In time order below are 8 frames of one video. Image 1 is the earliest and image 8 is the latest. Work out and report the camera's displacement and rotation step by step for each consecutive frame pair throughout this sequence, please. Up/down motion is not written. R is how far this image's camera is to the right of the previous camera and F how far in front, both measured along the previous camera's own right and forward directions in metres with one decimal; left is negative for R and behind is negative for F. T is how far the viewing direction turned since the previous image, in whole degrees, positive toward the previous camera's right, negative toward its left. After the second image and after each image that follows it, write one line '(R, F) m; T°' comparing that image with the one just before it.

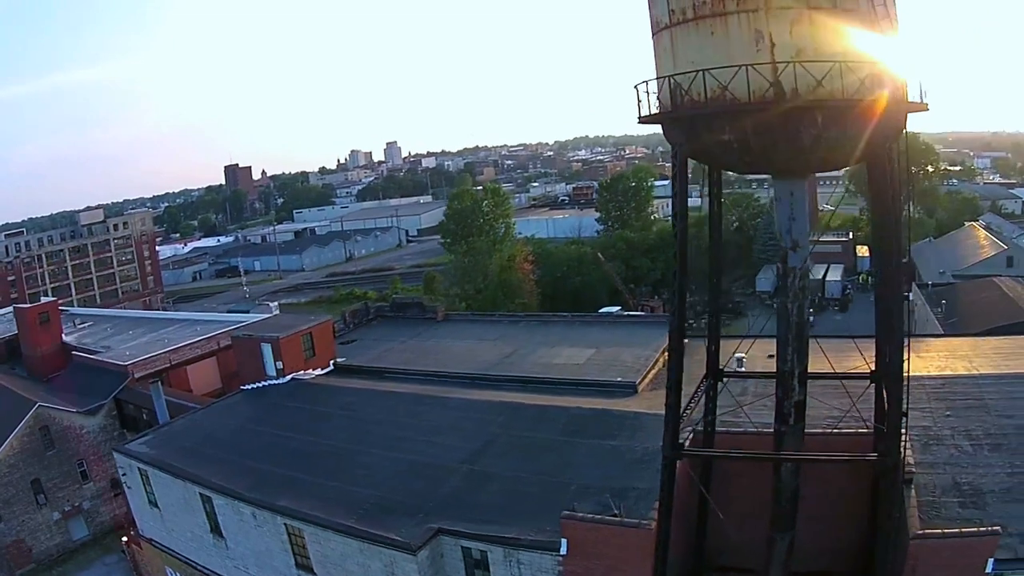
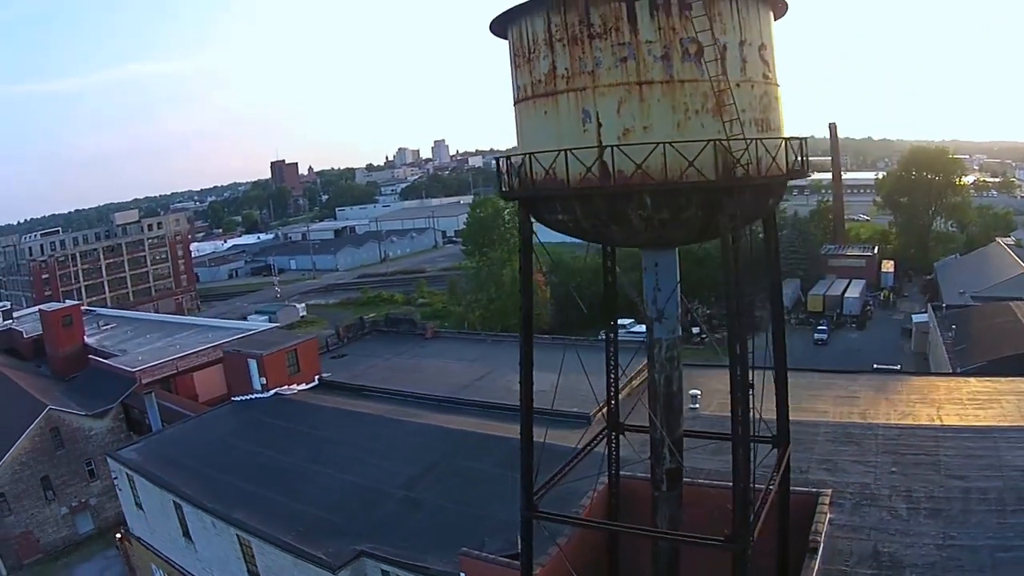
(+0.9, 0.0) m; -3°
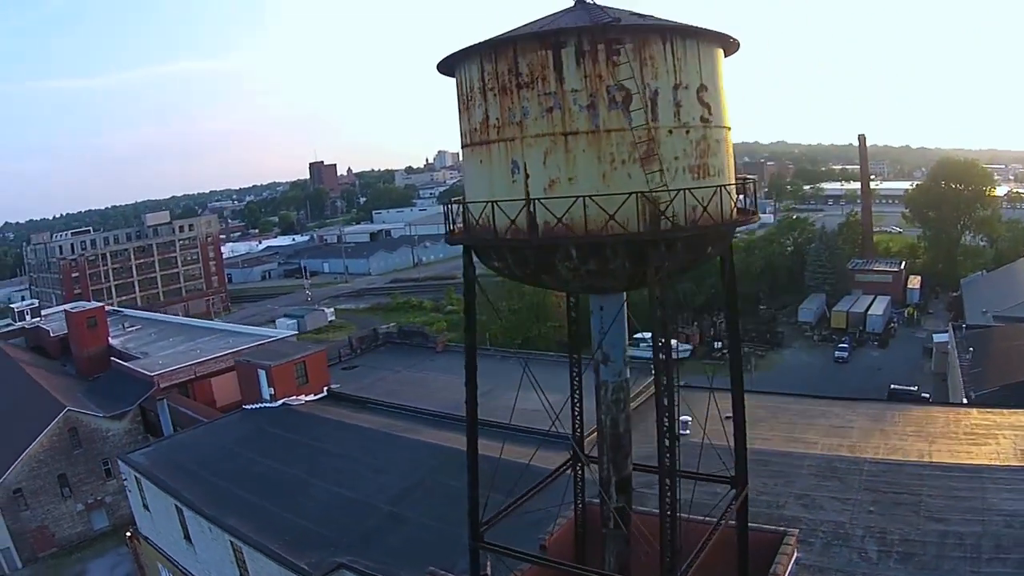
(+0.4, 0.0) m; -2°
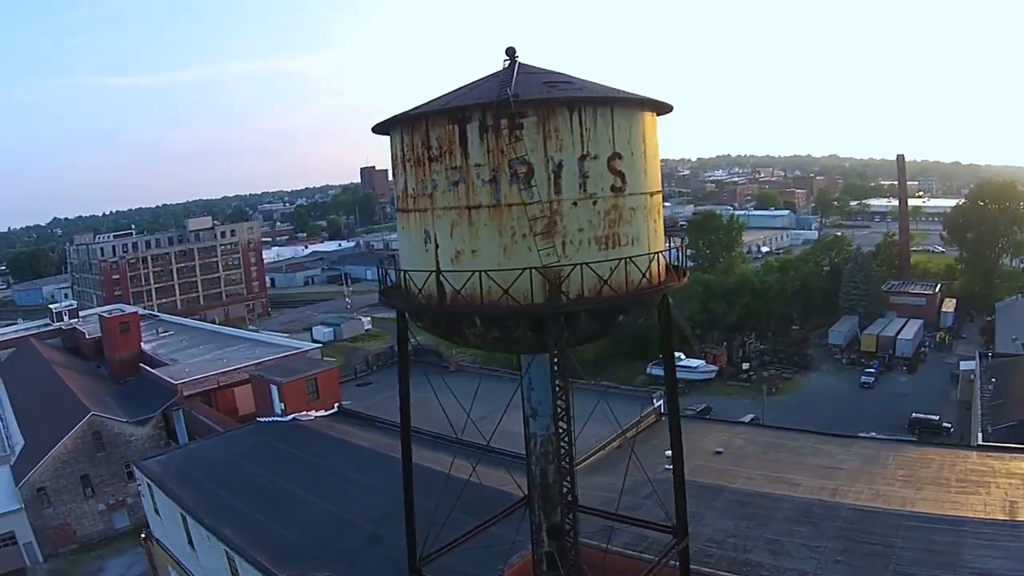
(+0.6, -0.1) m; -3°
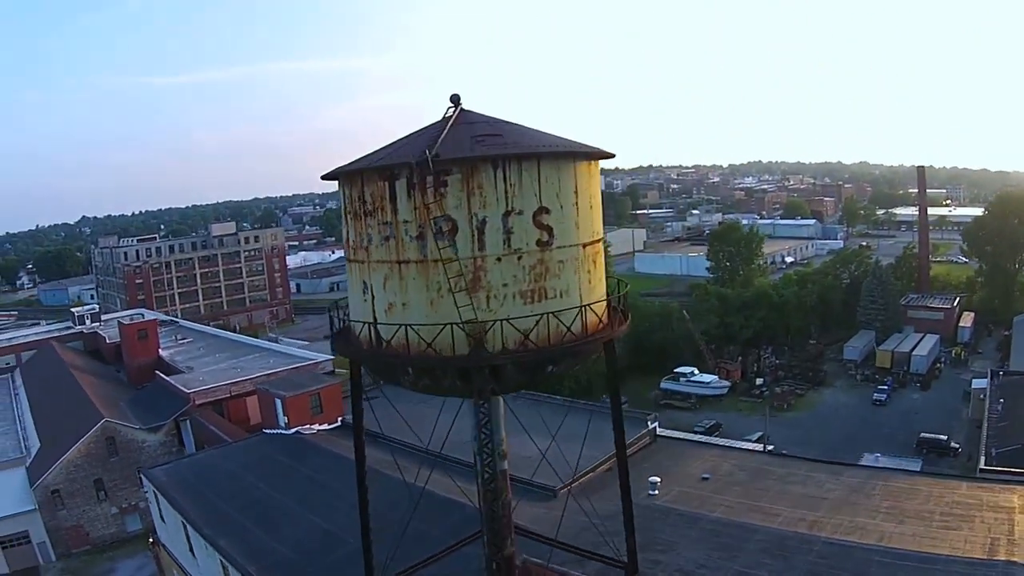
(+0.4, -0.1) m; -2°
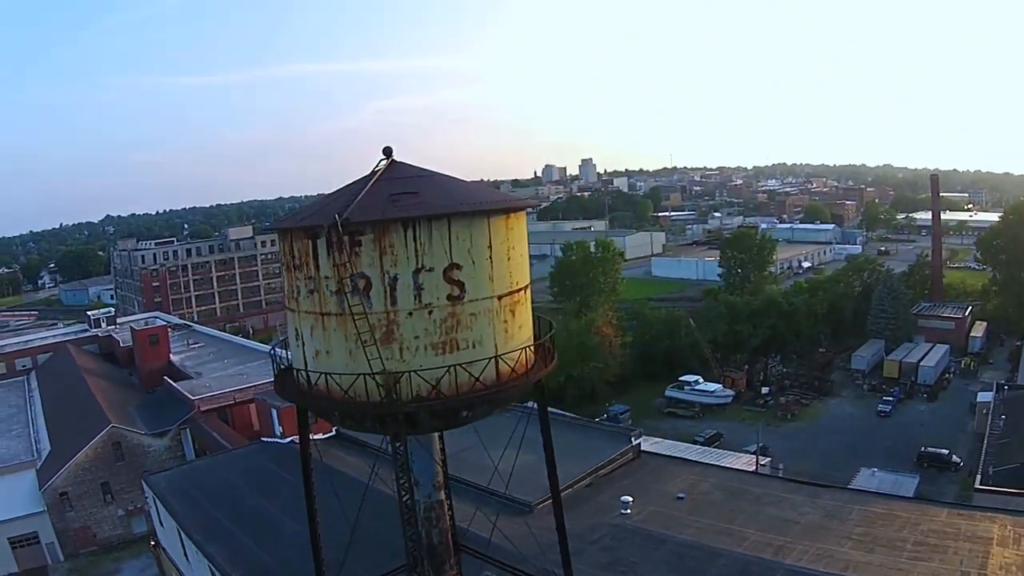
(+0.5, -0.2) m; -2°
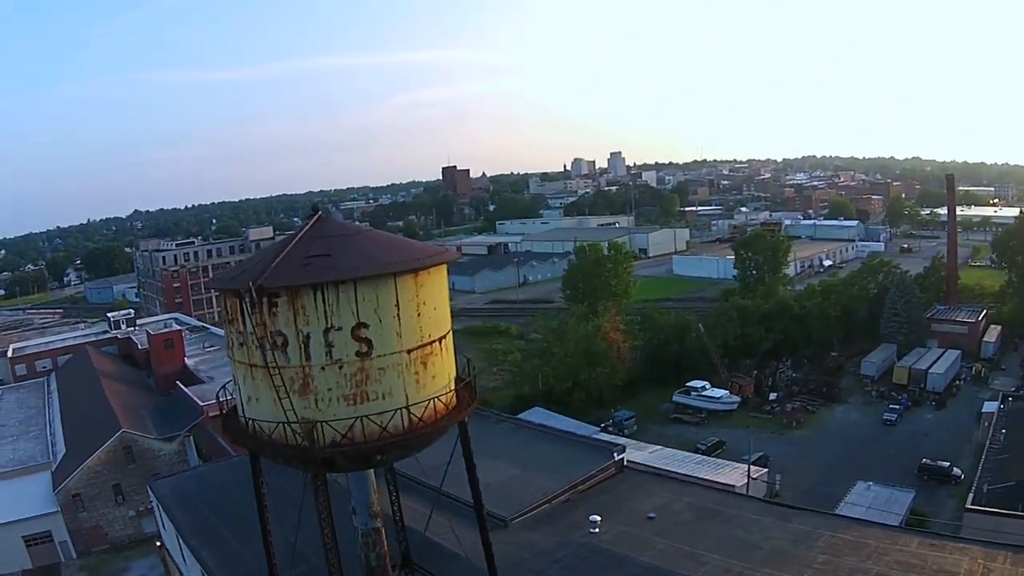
(+0.6, -0.2) m; -2°
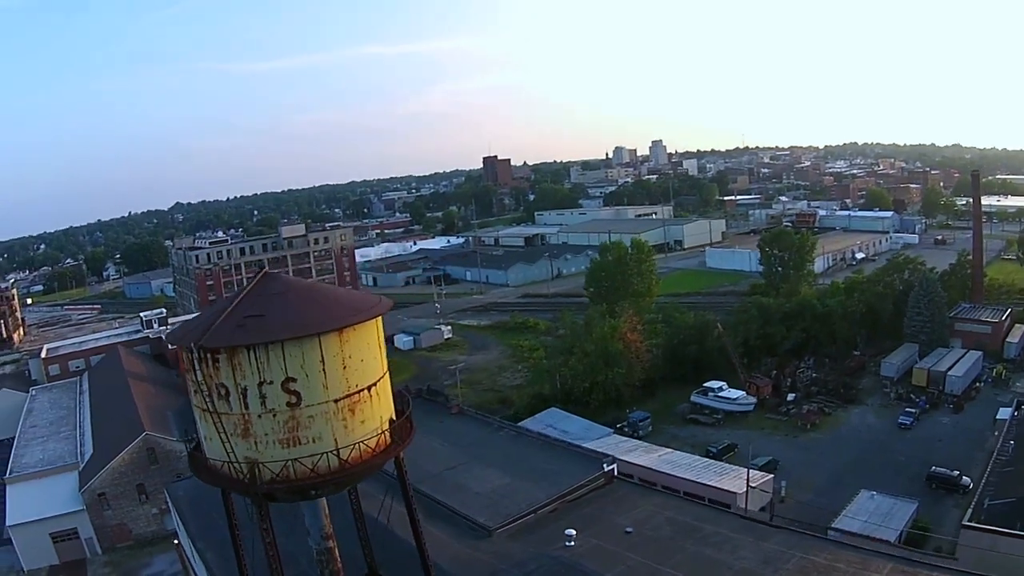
(+0.7, -0.2) m; -3°
